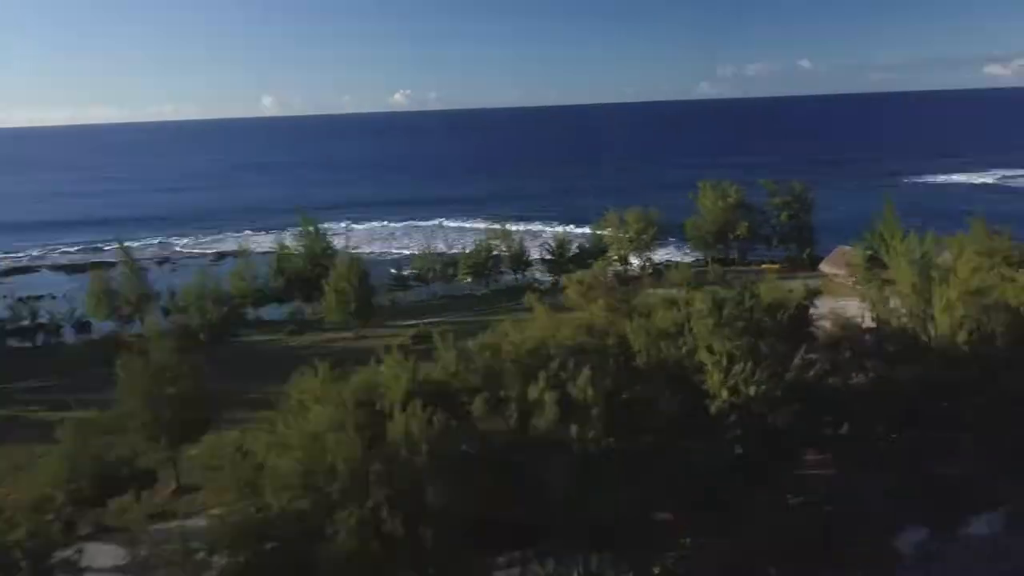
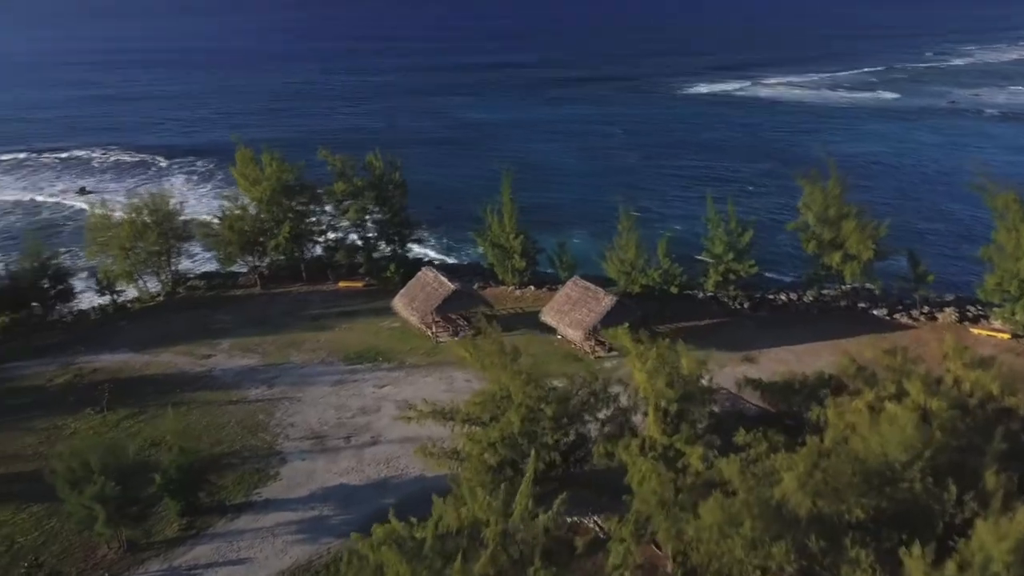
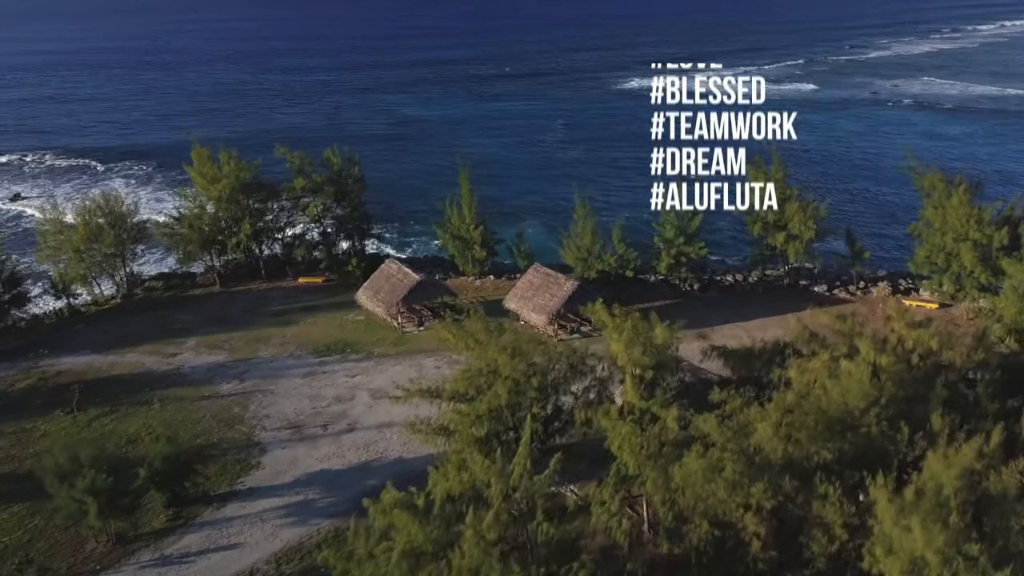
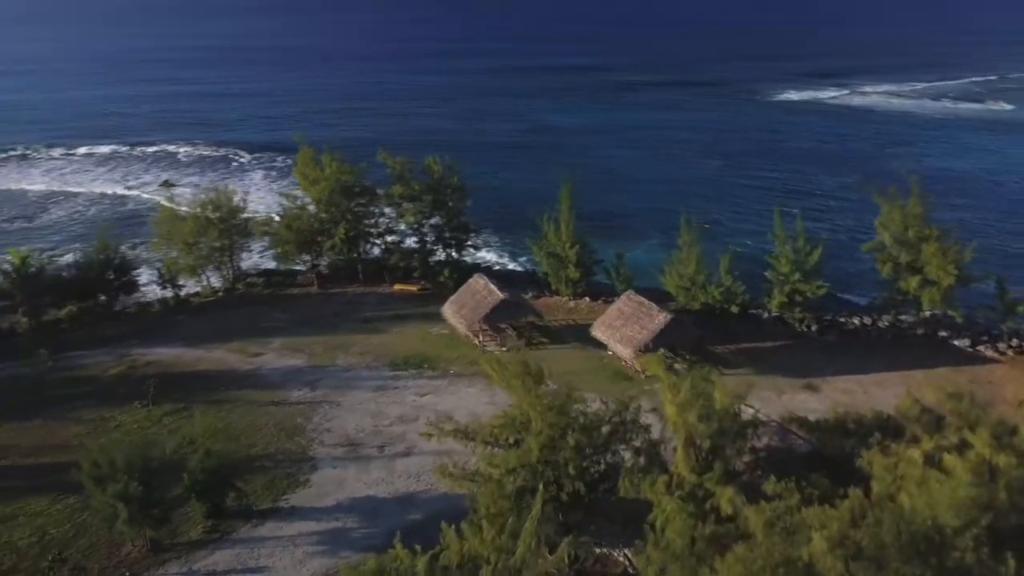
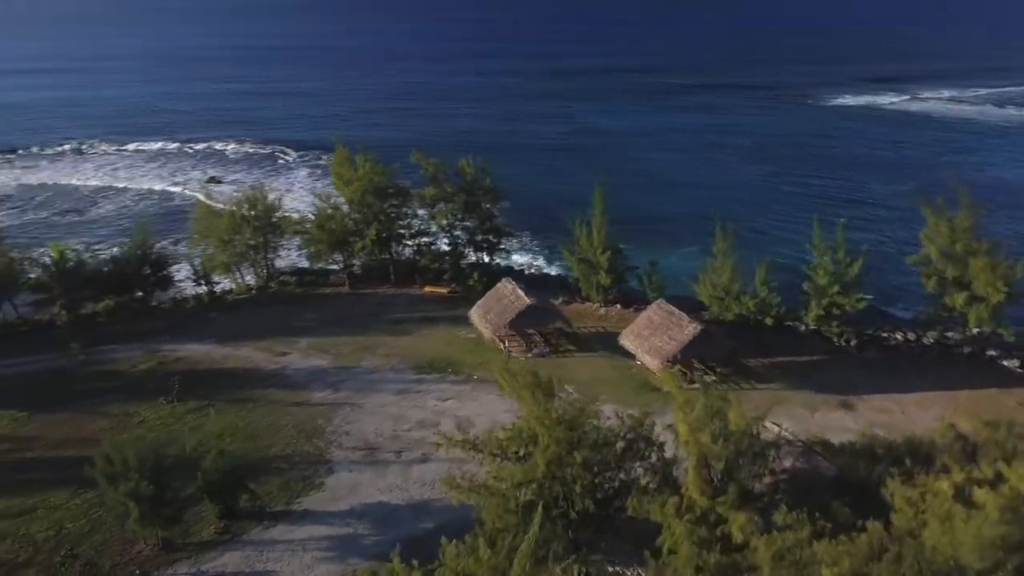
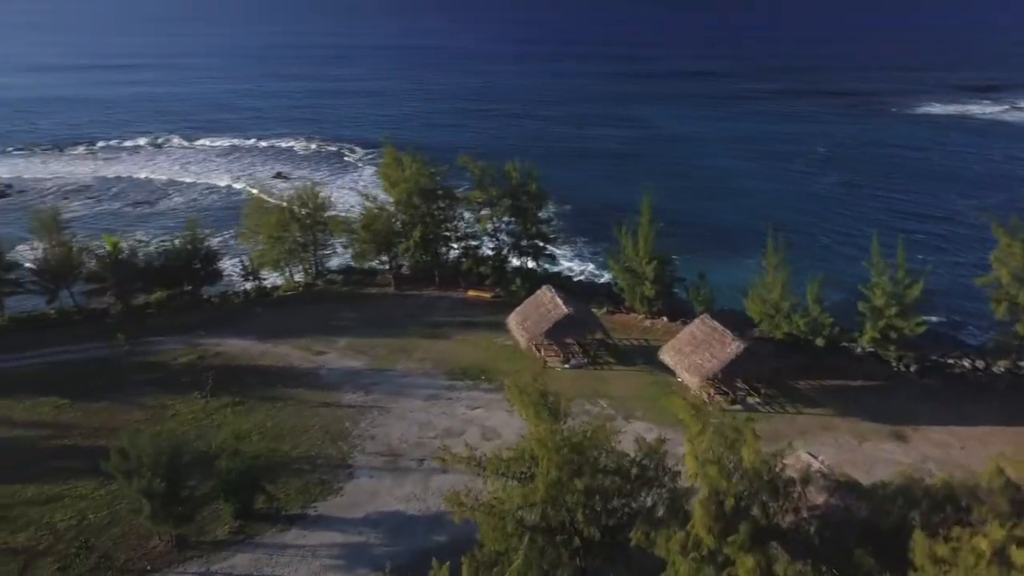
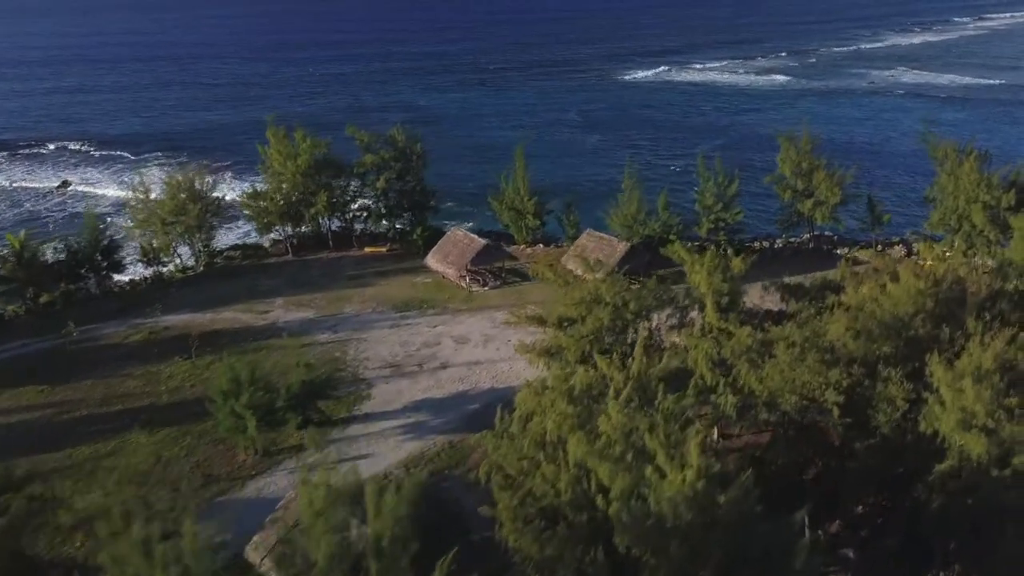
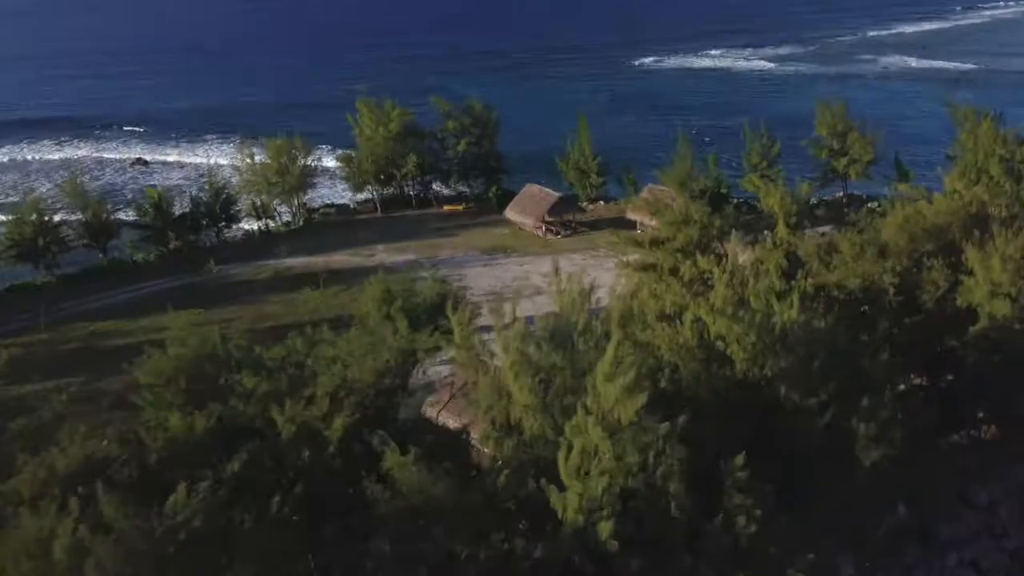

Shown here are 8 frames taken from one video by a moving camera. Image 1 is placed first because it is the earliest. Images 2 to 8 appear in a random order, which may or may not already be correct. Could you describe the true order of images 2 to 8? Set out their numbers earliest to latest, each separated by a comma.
8, 7, 3, 2, 4, 5, 6
